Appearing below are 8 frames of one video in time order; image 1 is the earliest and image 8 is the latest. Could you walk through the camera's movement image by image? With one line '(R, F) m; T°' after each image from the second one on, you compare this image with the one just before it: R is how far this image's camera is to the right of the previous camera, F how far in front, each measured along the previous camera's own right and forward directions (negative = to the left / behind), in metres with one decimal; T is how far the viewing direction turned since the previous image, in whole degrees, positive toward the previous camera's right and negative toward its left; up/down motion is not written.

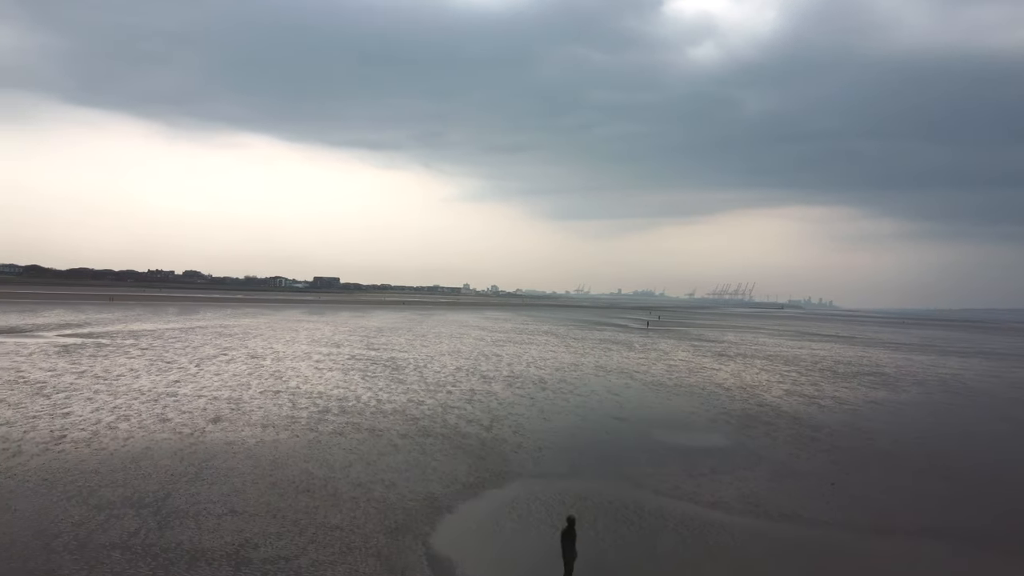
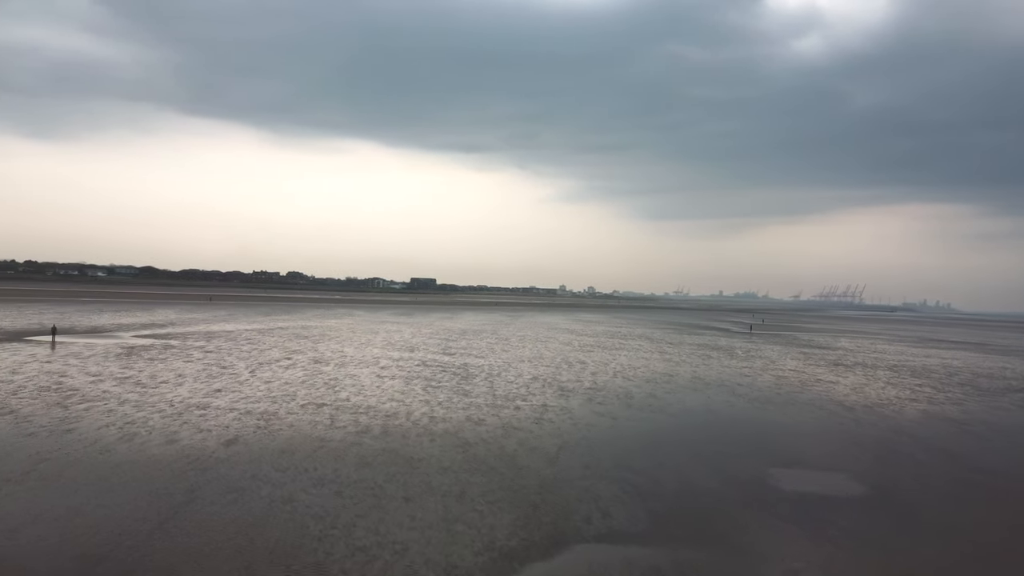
(+0.3, +2.2) m; -7°
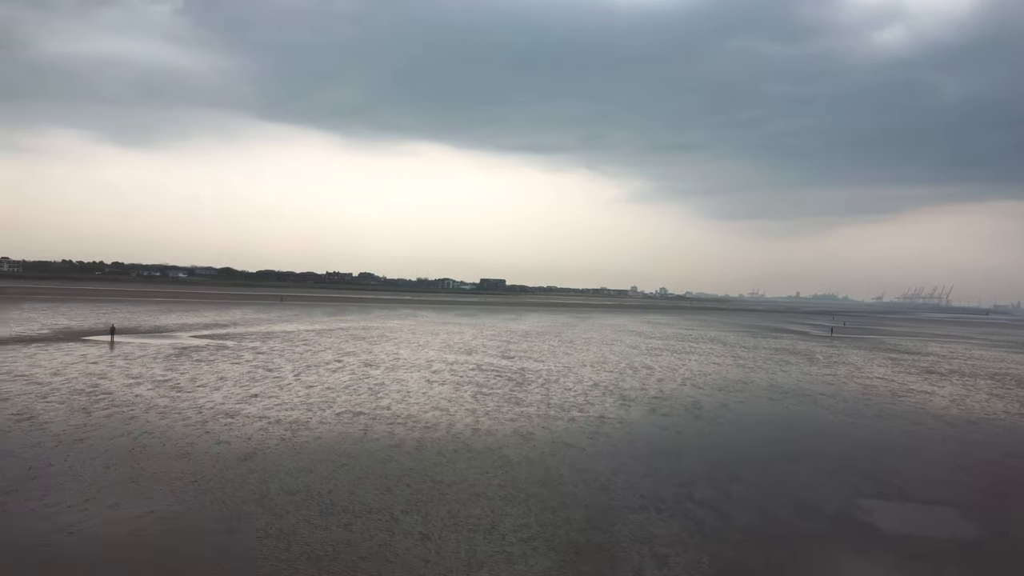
(+0.2, +1.2) m; -5°
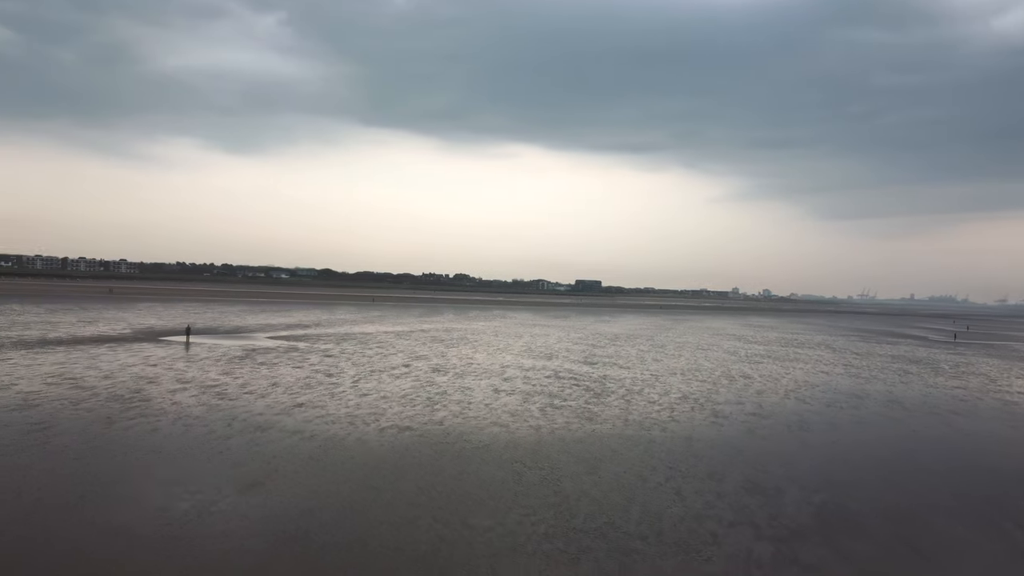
(+0.4, +1.7) m; -7°
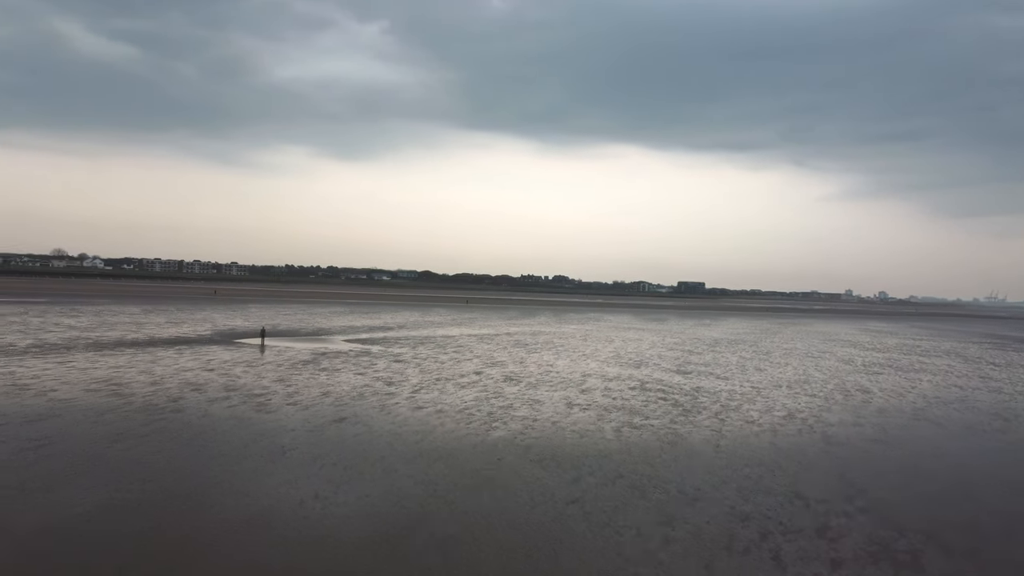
(+0.4, +1.7) m; -7°
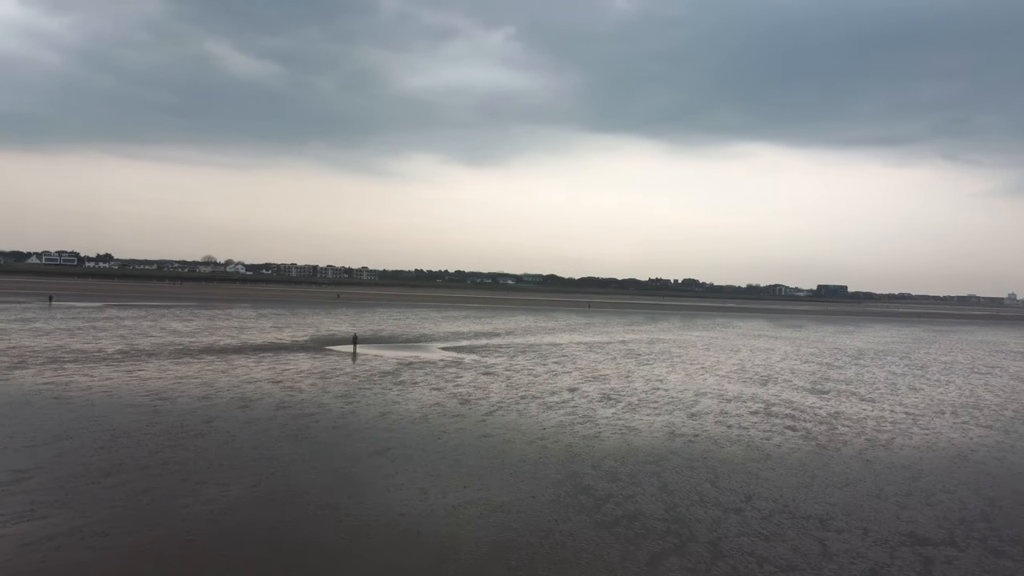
(+0.5, +2.1) m; -9°
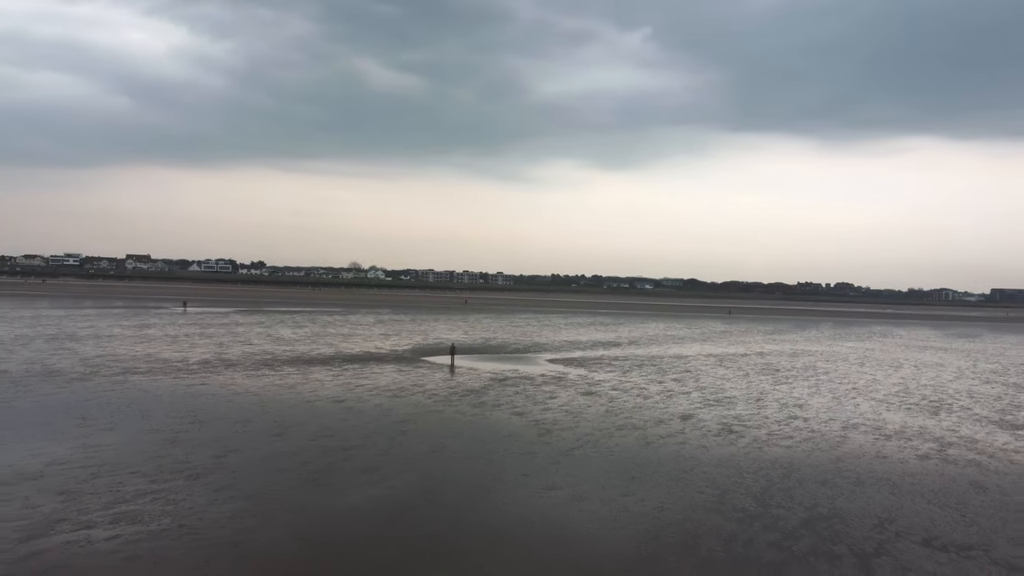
(+0.6, +2.4) m; -10°
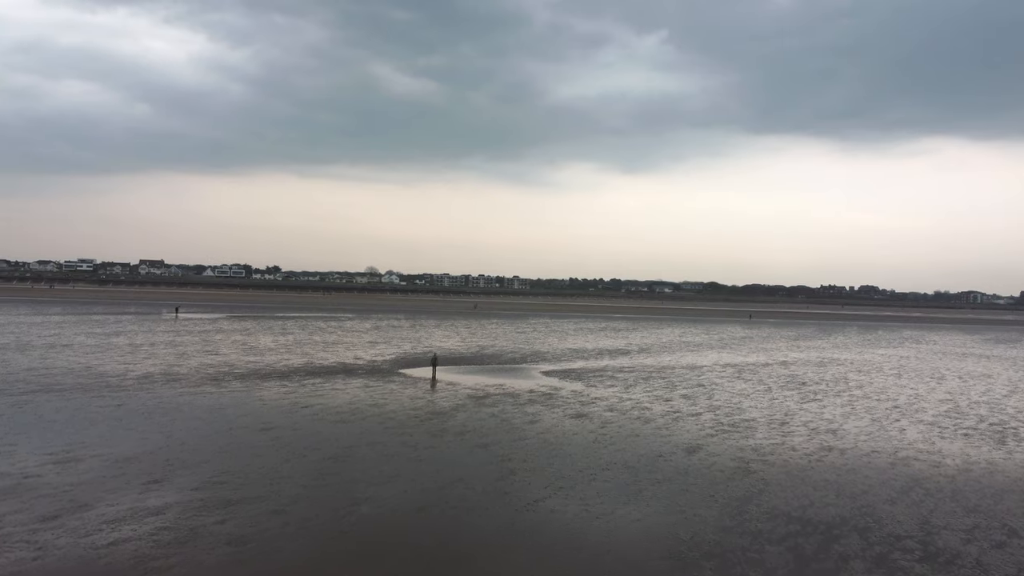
(+0.7, +2.3) m; -1°
